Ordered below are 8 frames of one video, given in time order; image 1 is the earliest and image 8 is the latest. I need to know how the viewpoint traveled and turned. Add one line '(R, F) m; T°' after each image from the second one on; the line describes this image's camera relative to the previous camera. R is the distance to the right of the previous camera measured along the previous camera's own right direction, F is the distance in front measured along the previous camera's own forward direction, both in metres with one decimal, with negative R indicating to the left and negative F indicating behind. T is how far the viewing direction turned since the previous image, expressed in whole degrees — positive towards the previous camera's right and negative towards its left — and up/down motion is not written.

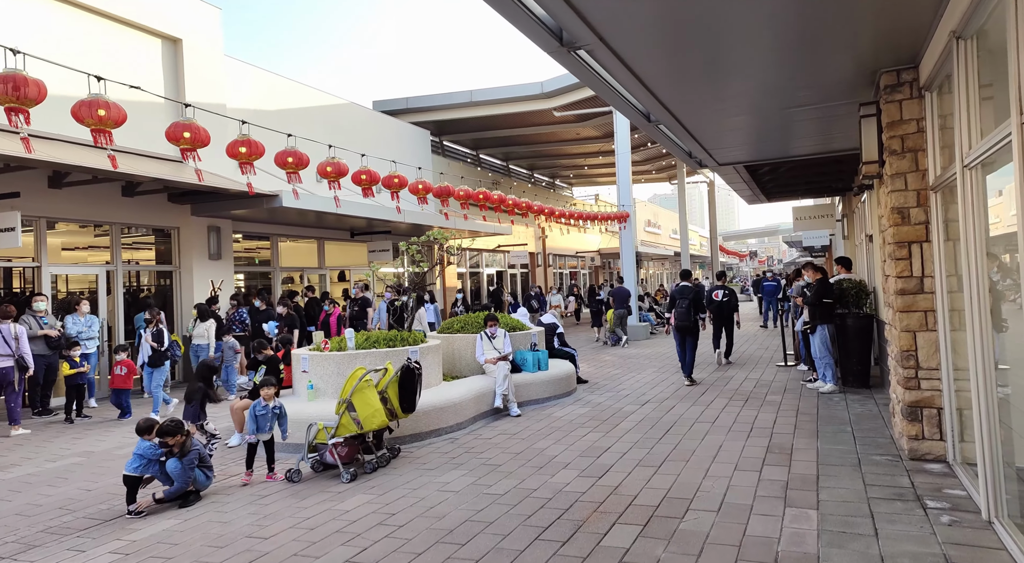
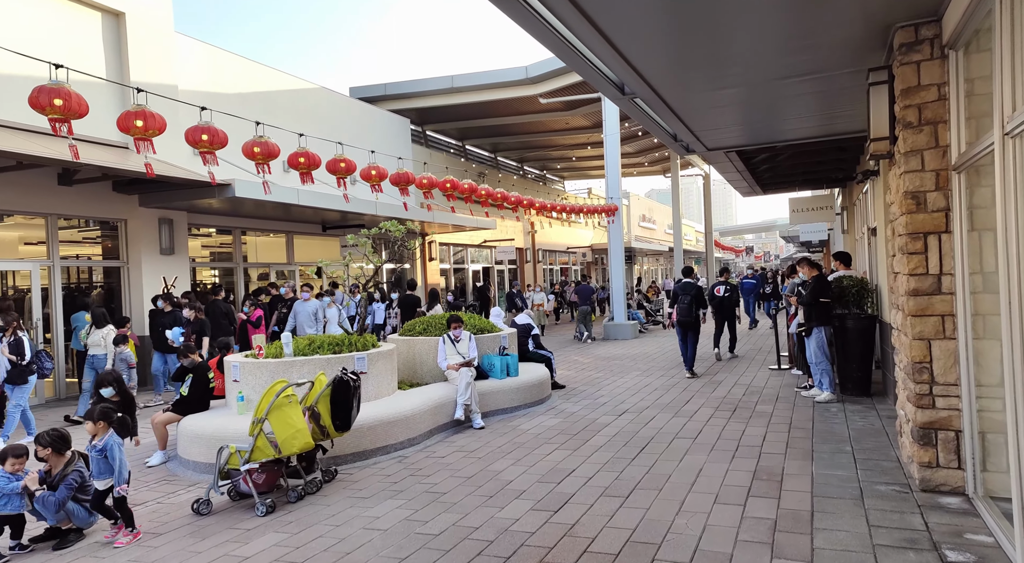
(+0.4, +0.8) m; 0°
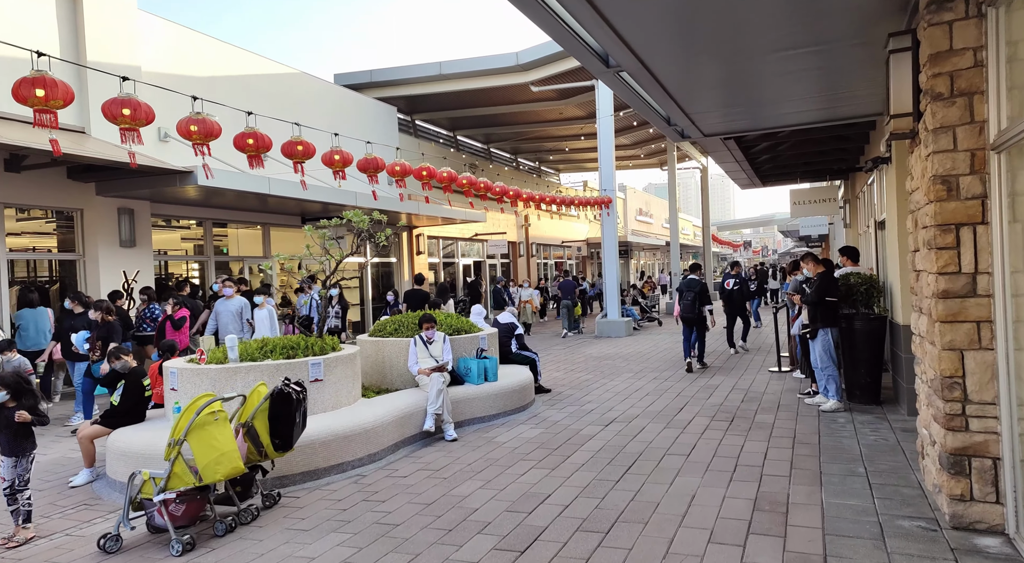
(+0.2, +0.7) m; 0°
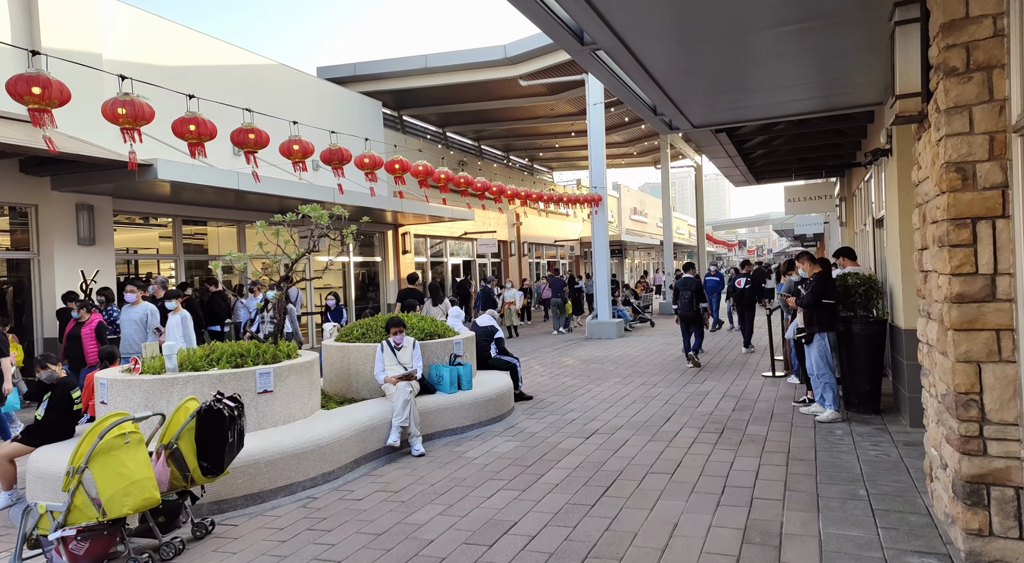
(+0.2, +0.5) m; 0°
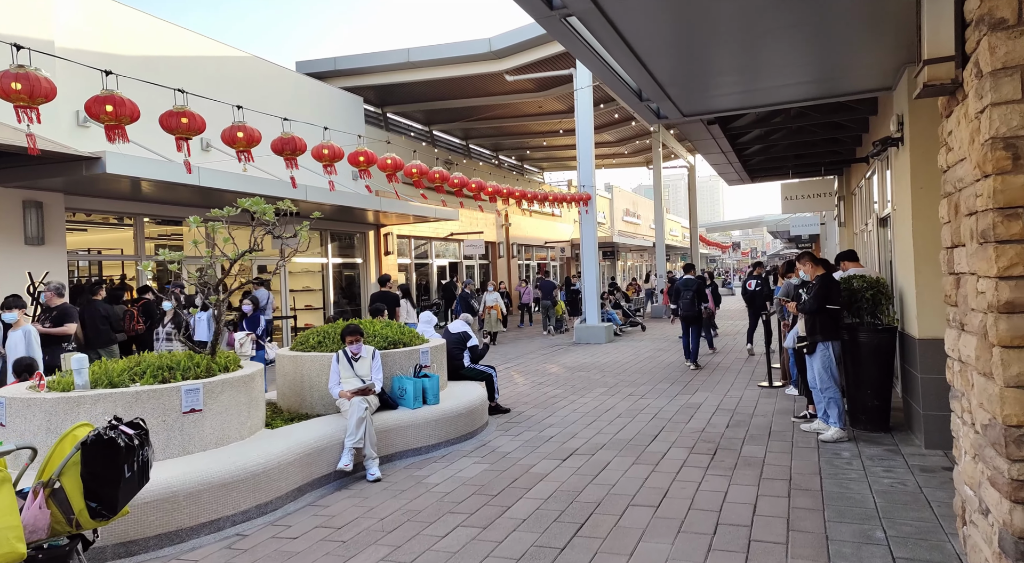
(+0.2, +0.7) m; +1°
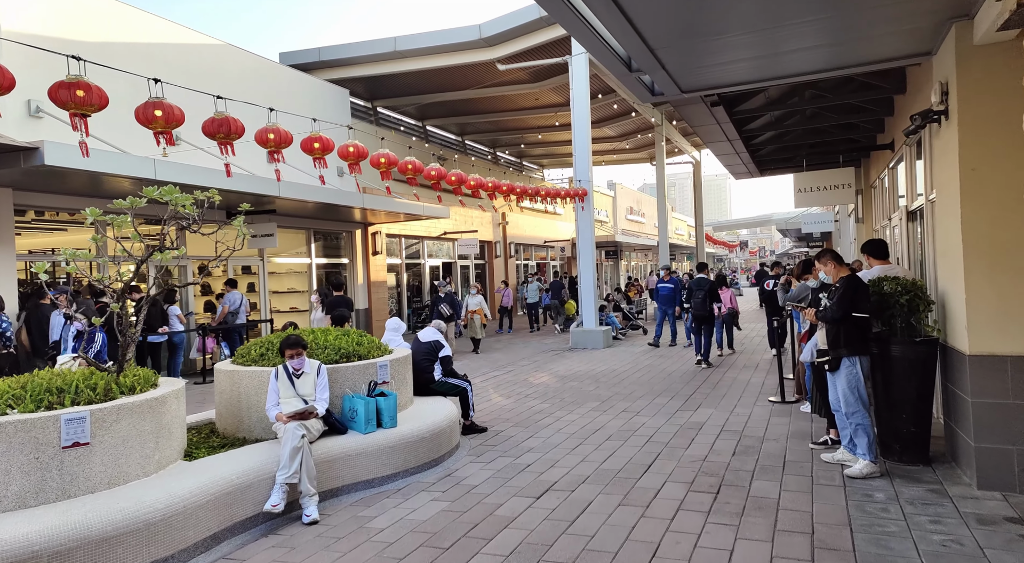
(+0.3, +0.9) m; 0°
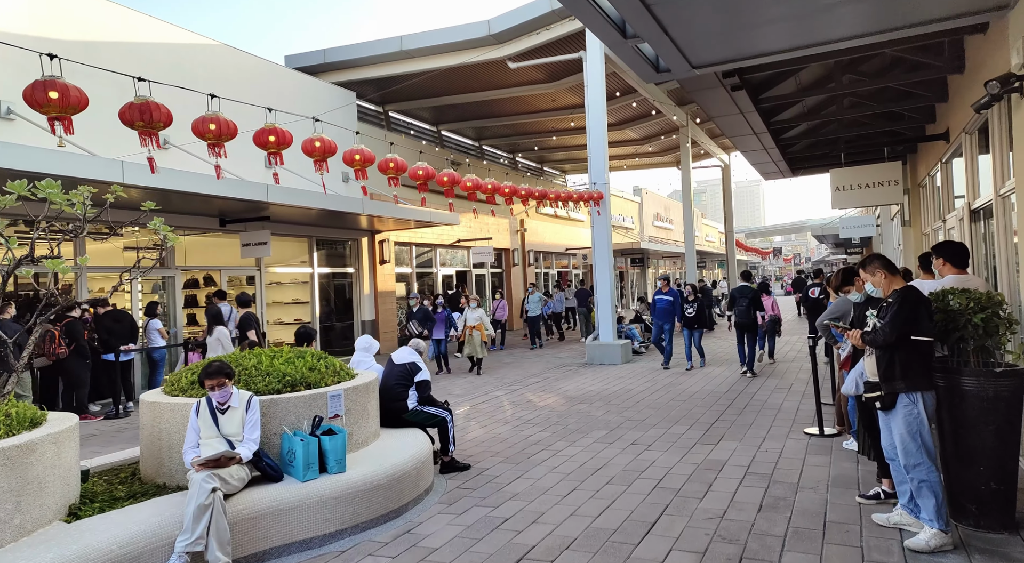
(+0.4, +1.0) m; -3°
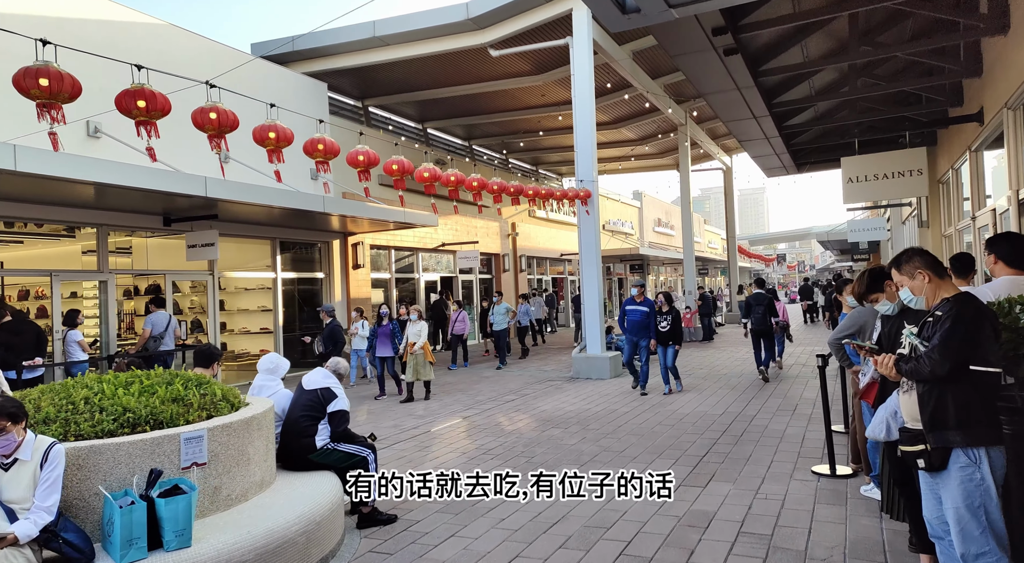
(+0.5, +1.2) m; 0°
